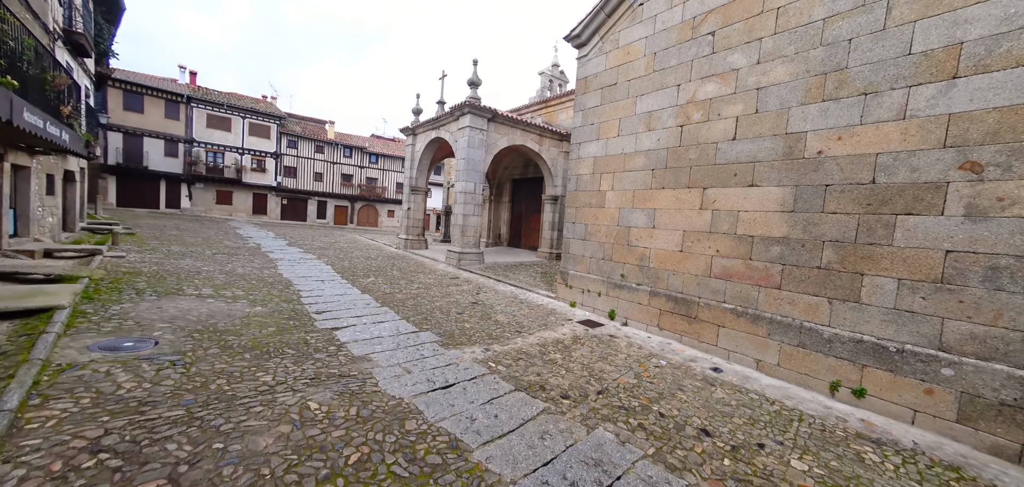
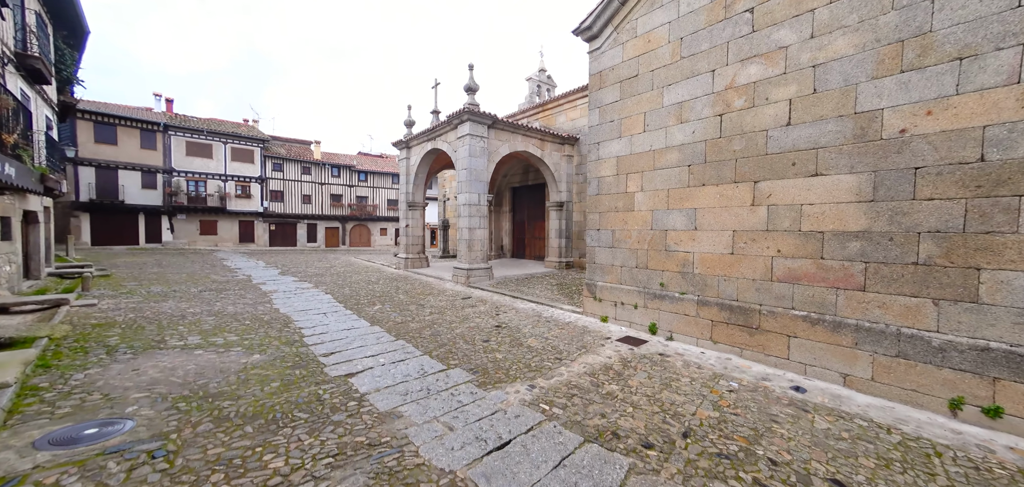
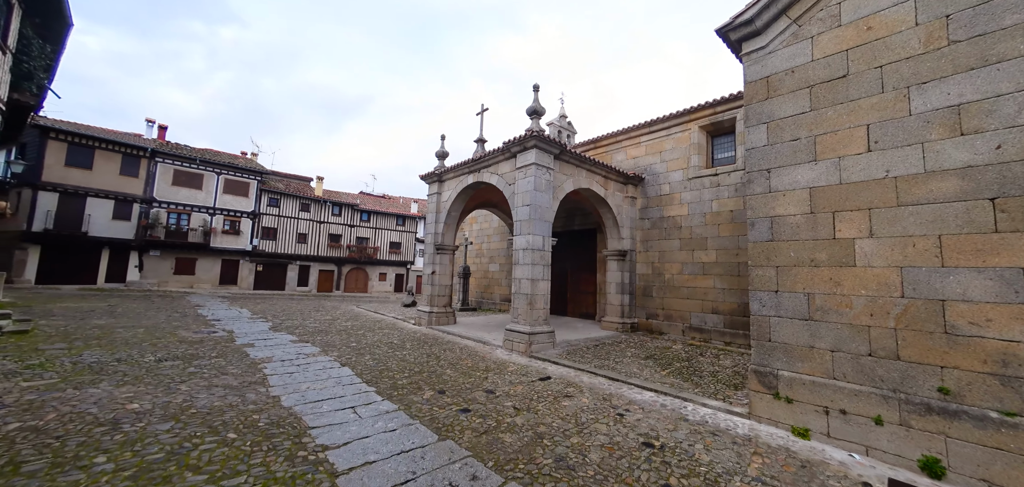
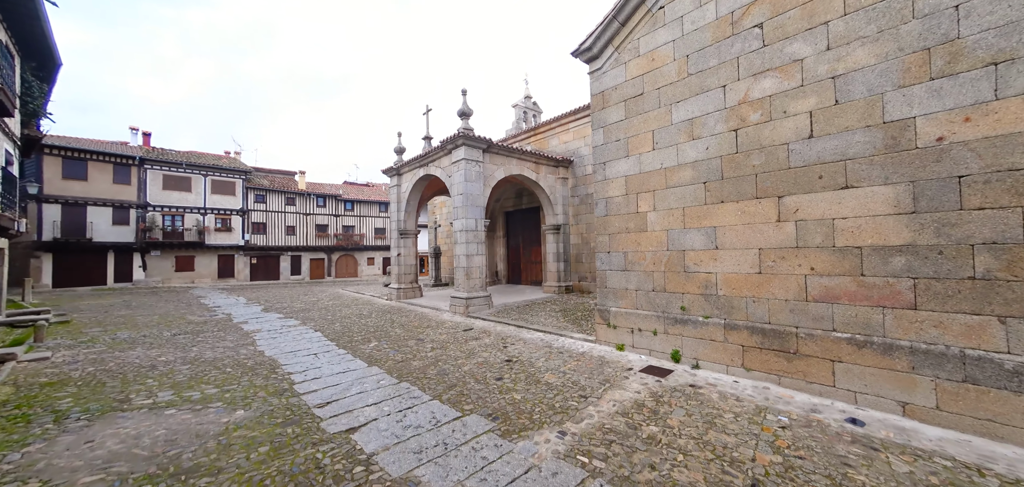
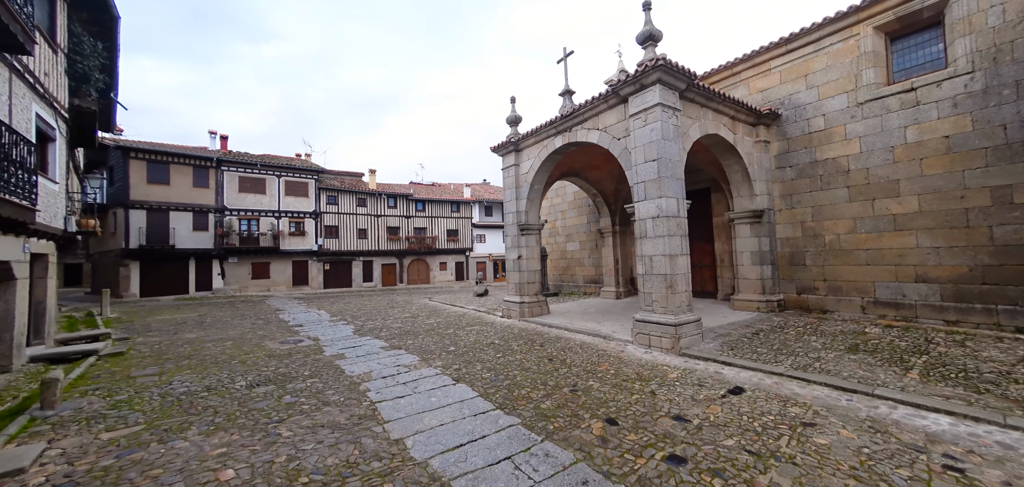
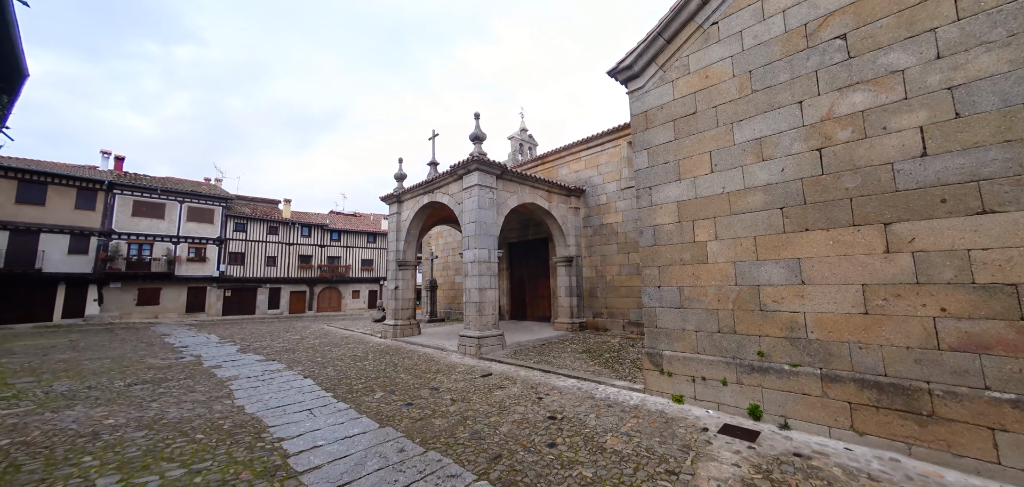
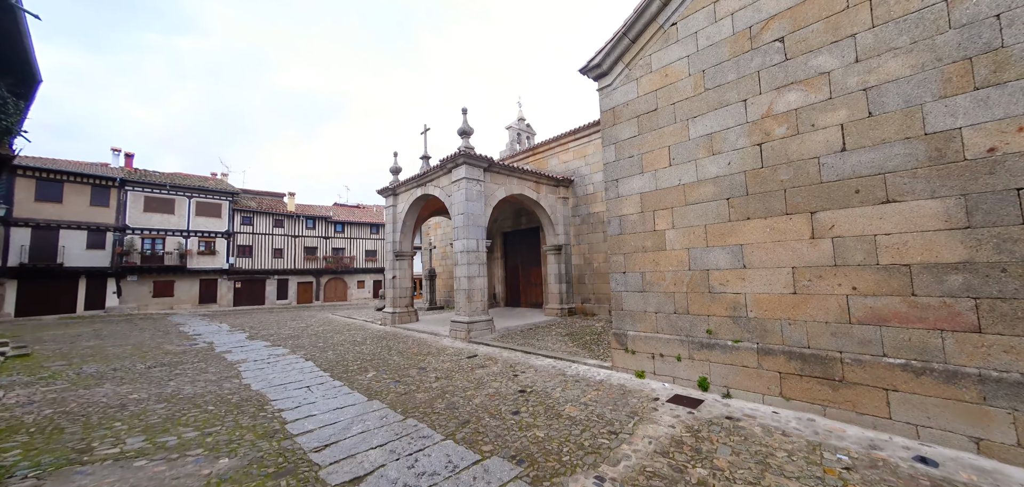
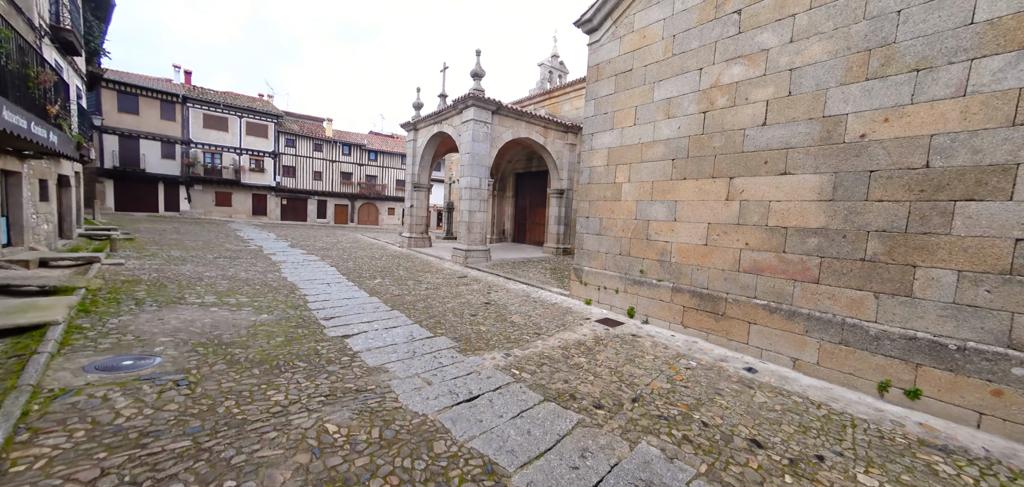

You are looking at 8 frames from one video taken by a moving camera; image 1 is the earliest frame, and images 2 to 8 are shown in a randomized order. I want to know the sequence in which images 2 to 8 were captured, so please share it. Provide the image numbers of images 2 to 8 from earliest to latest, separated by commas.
8, 2, 4, 7, 6, 3, 5
